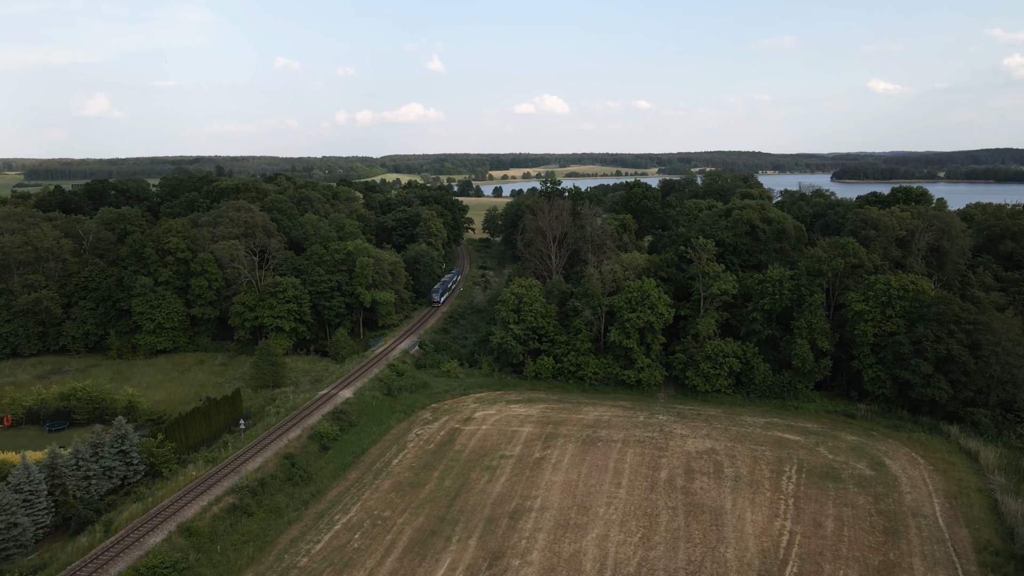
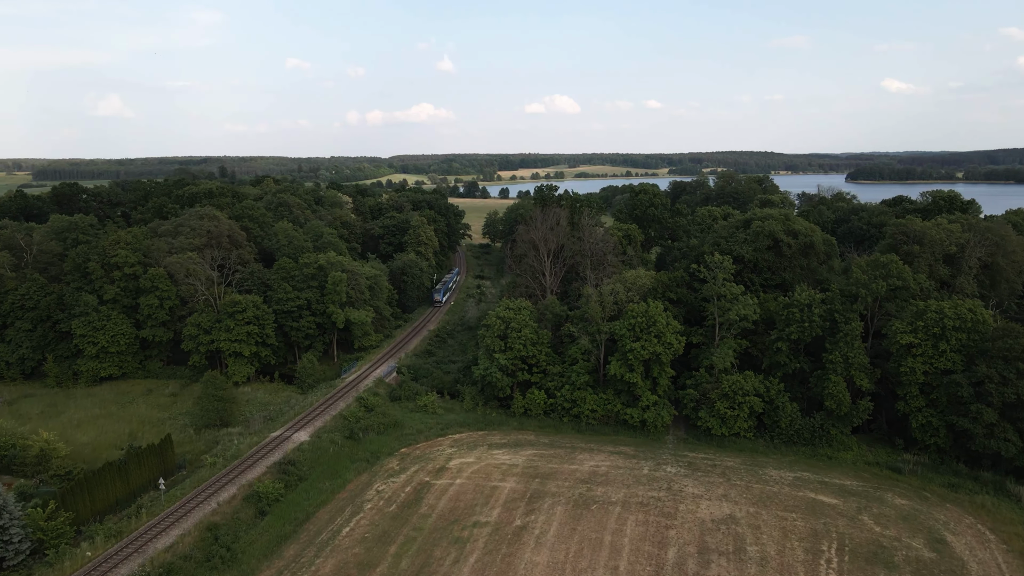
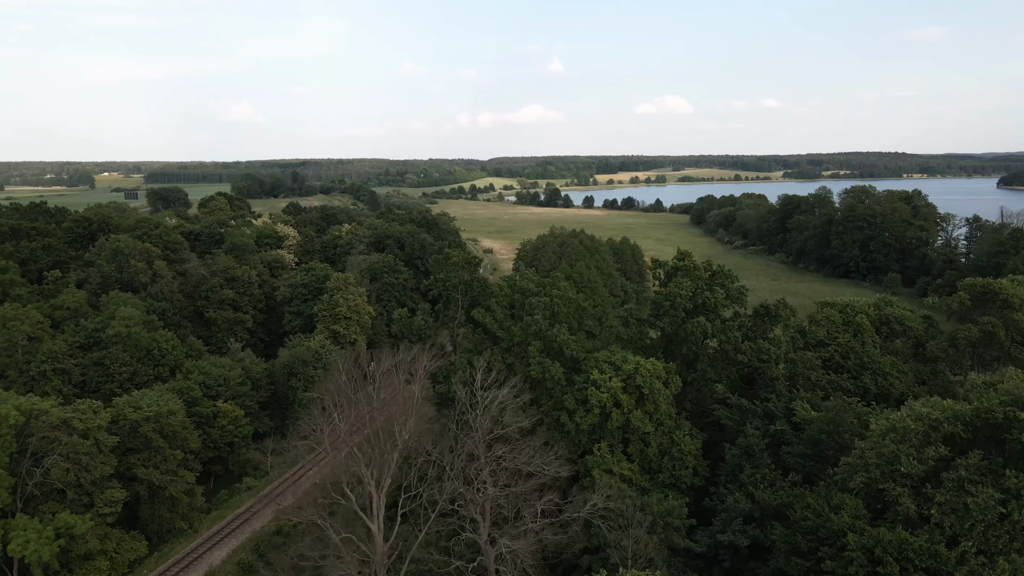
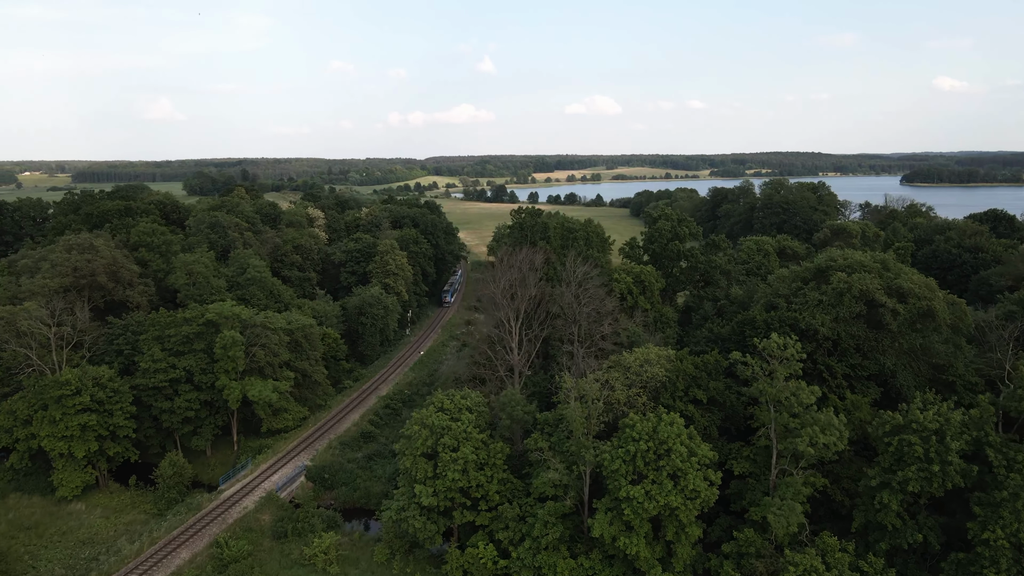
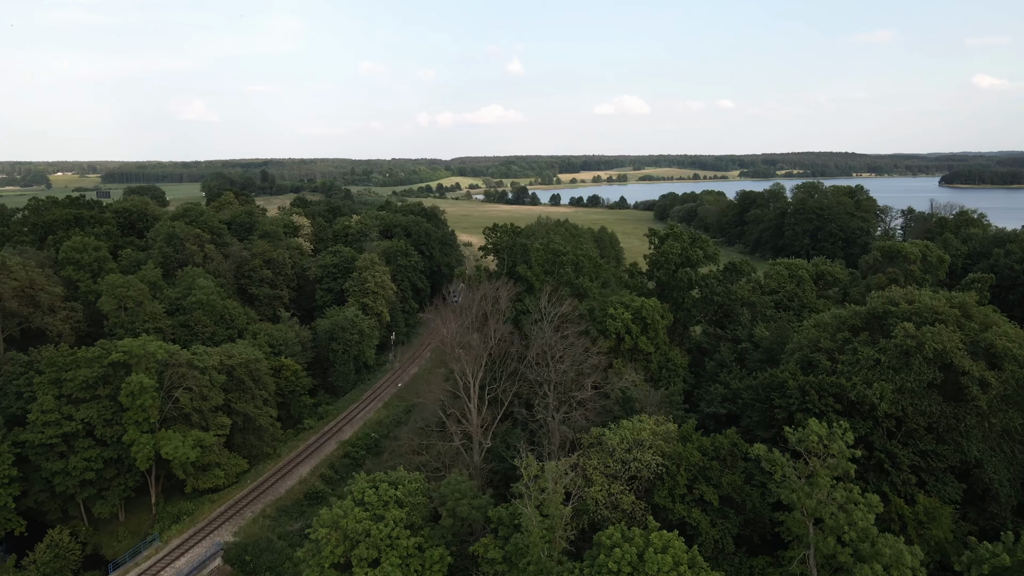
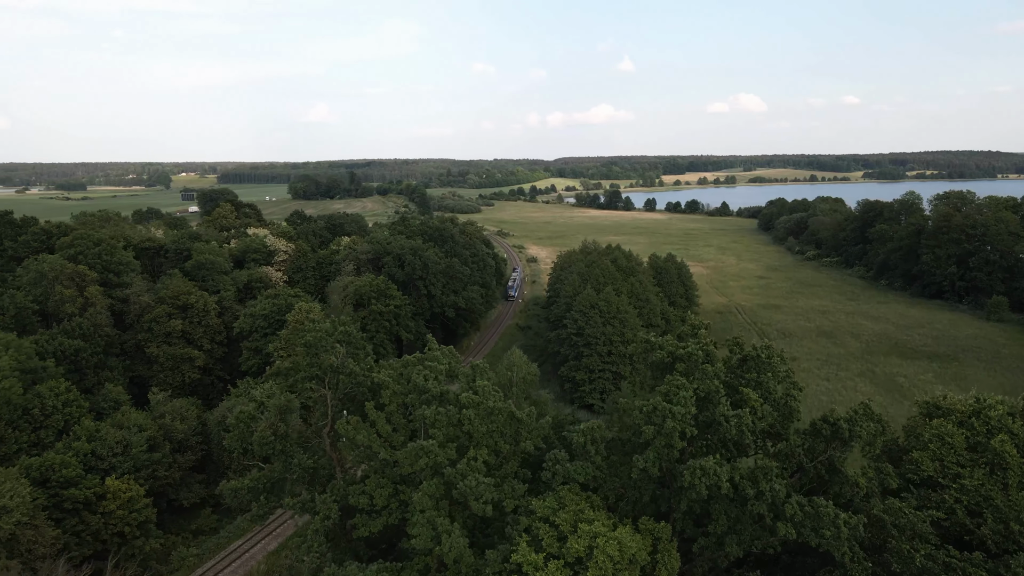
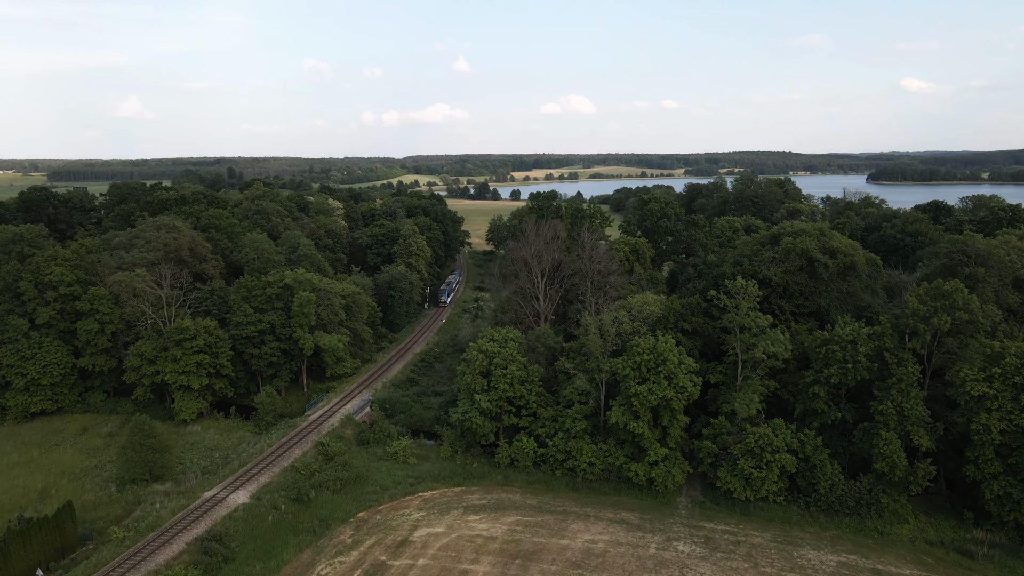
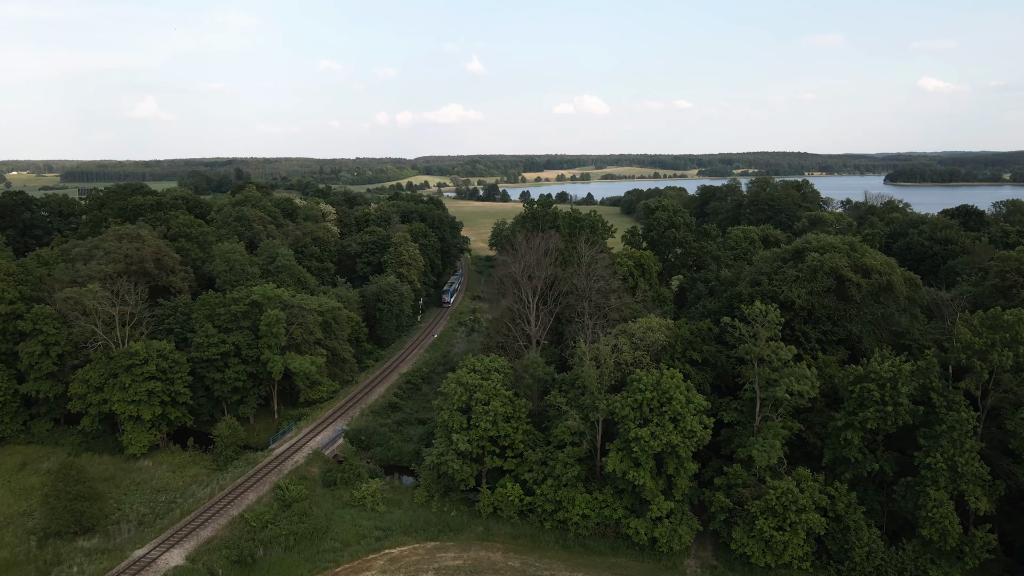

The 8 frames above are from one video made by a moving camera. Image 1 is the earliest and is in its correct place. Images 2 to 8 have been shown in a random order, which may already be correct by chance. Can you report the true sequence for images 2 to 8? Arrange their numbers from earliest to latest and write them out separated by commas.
2, 7, 8, 4, 5, 3, 6
